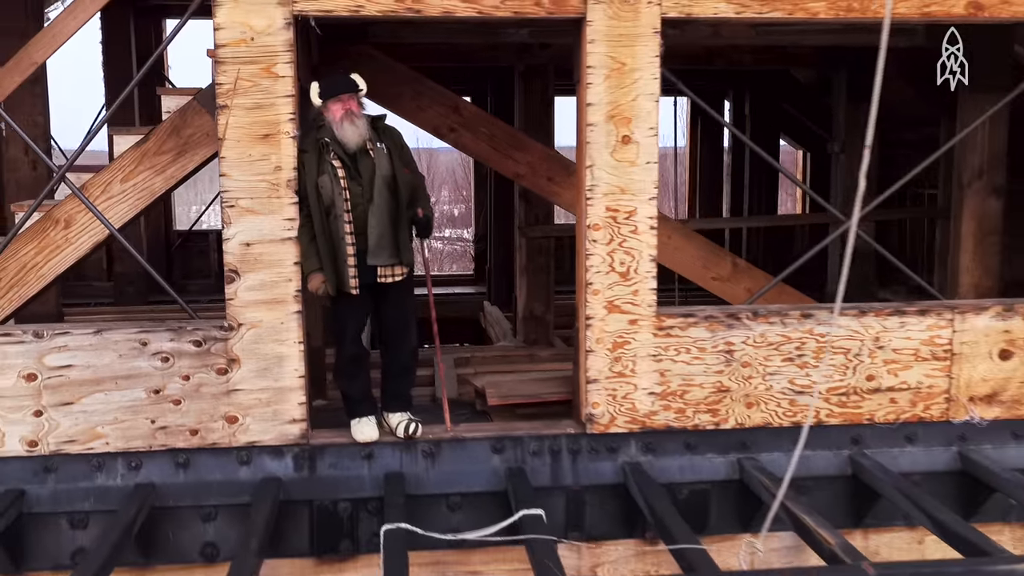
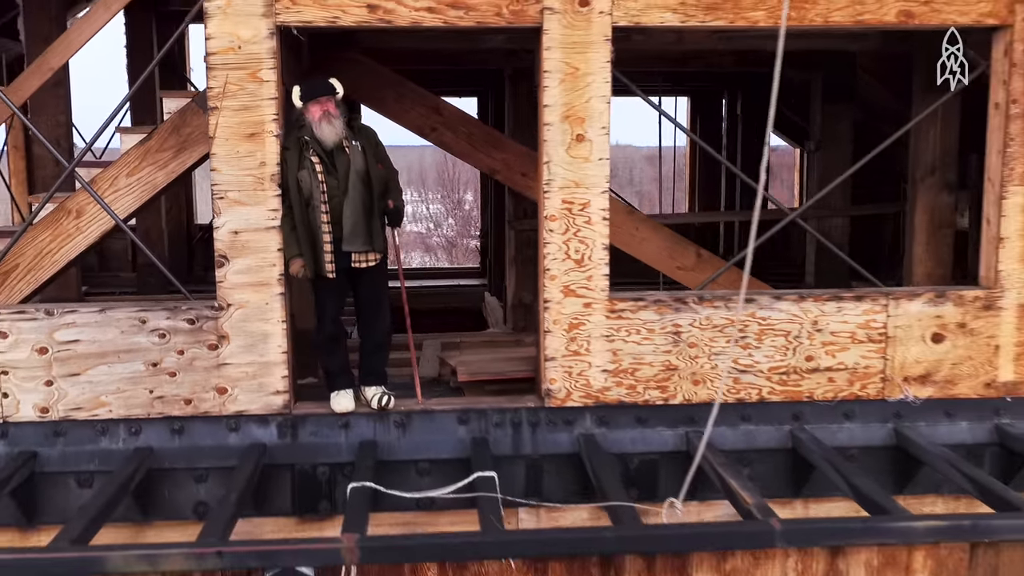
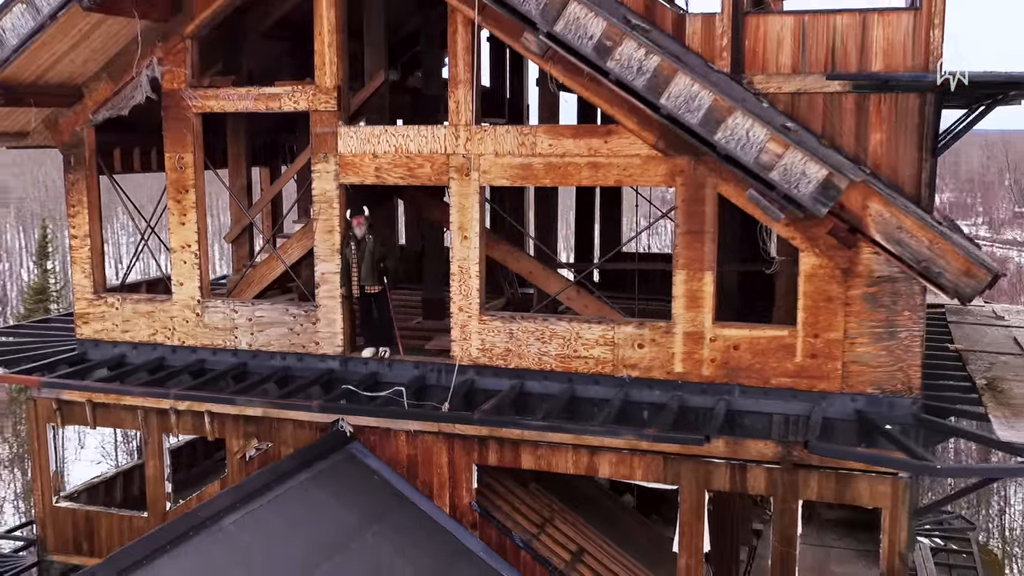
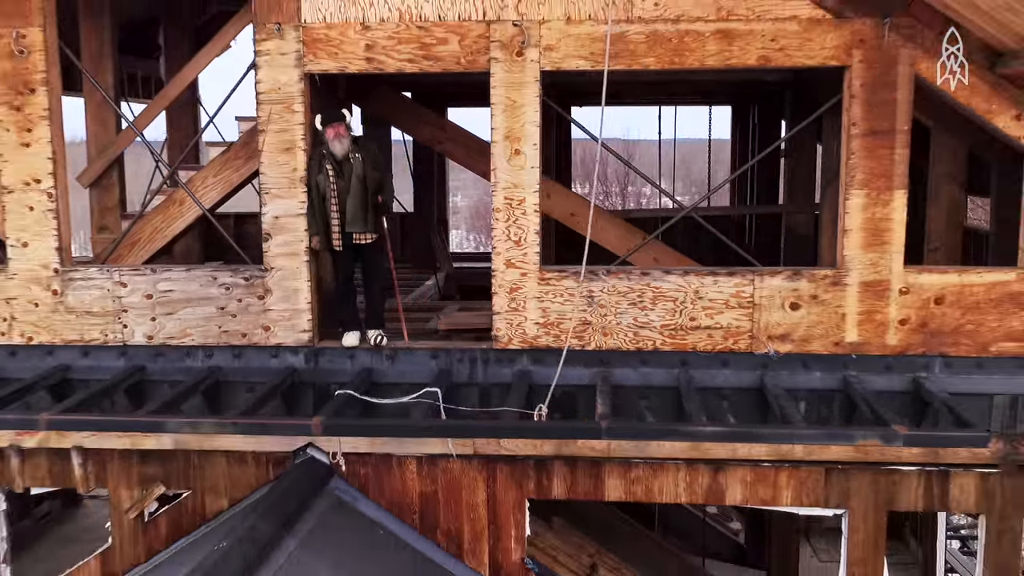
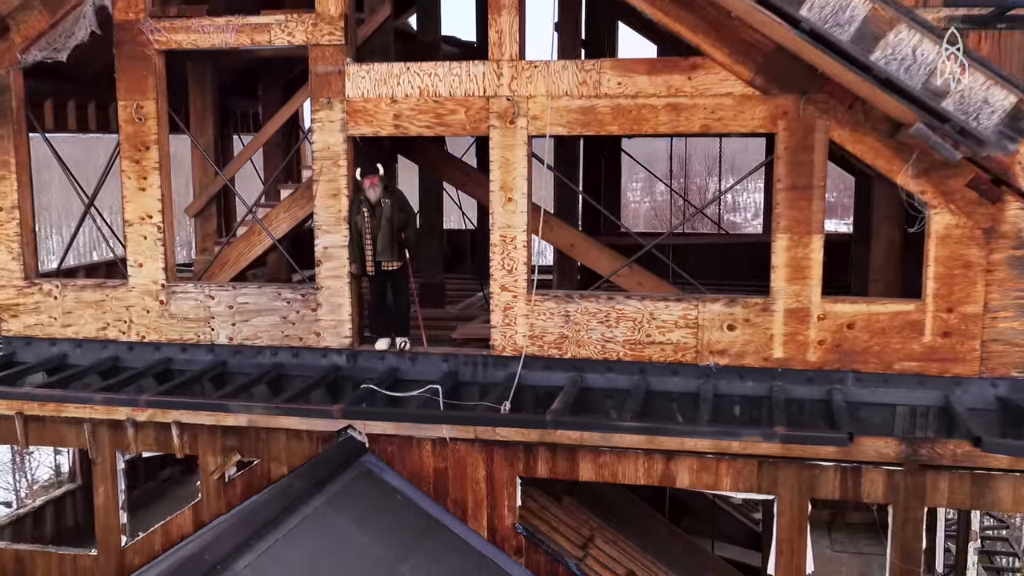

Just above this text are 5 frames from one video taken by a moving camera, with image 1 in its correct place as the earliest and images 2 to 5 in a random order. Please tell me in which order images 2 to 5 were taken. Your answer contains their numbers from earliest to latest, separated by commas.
2, 4, 5, 3
